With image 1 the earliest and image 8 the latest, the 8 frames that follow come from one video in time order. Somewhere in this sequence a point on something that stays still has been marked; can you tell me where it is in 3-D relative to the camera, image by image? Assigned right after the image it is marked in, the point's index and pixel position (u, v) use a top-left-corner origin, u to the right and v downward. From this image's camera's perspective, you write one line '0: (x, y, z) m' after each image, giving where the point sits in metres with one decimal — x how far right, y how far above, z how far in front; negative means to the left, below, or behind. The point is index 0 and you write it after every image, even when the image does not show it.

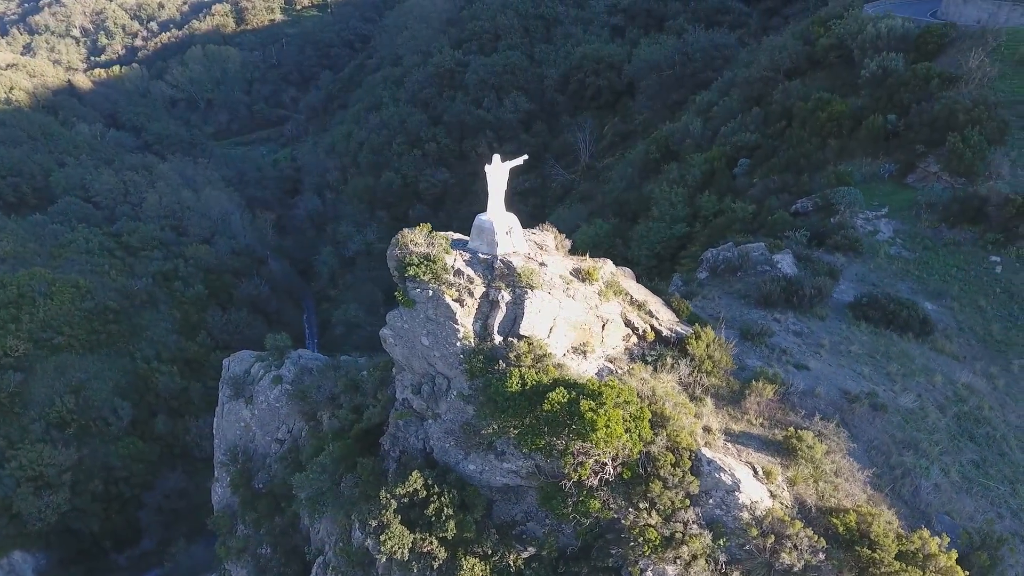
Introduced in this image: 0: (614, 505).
0: (+1.6, -3.3, +9.5) m
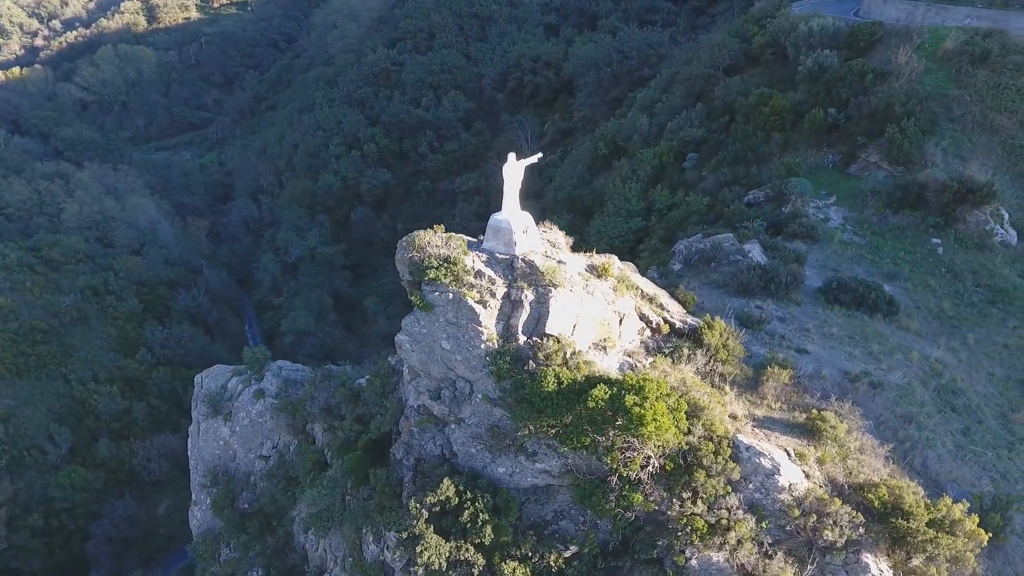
0: (+2.3, -3.2, +9.6) m
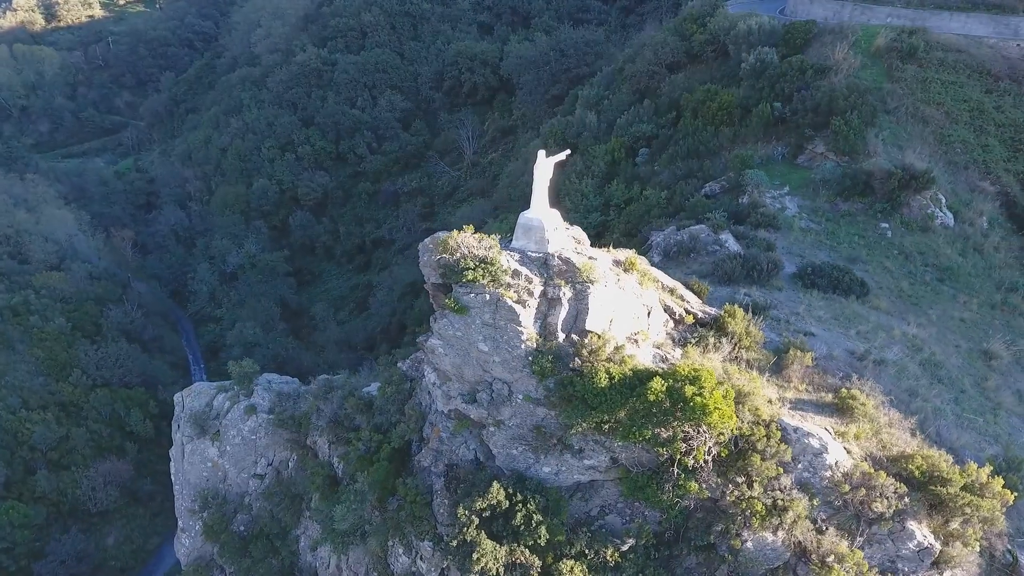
0: (+3.2, -3.1, +9.8) m
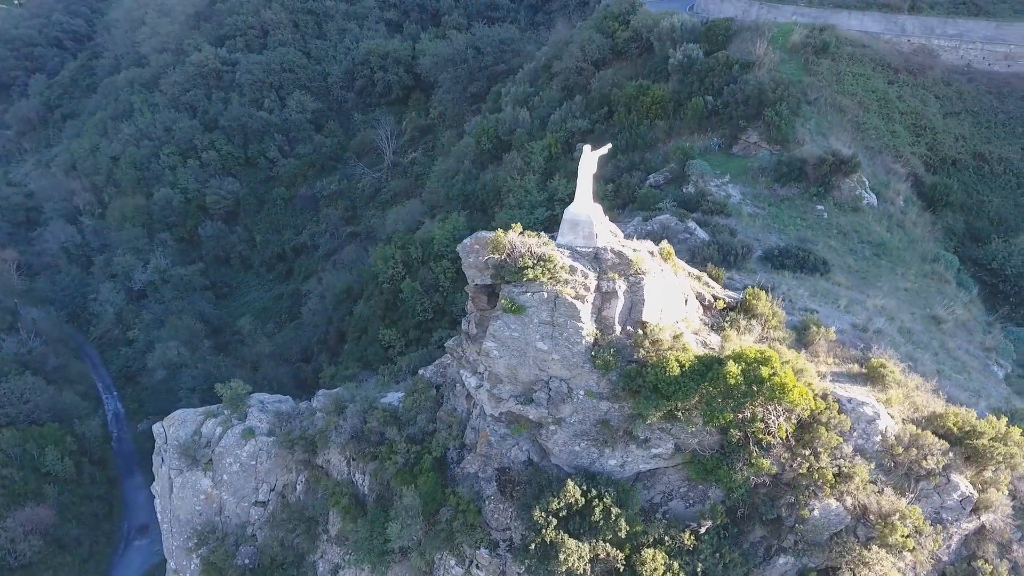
0: (+4.4, -2.8, +10.3) m
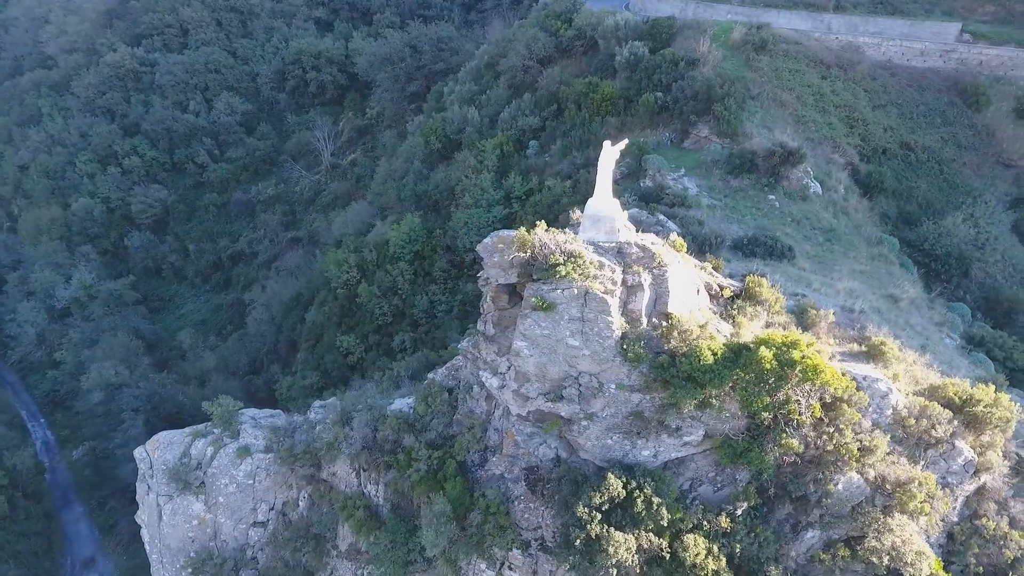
0: (+5.1, -2.6, +10.7) m
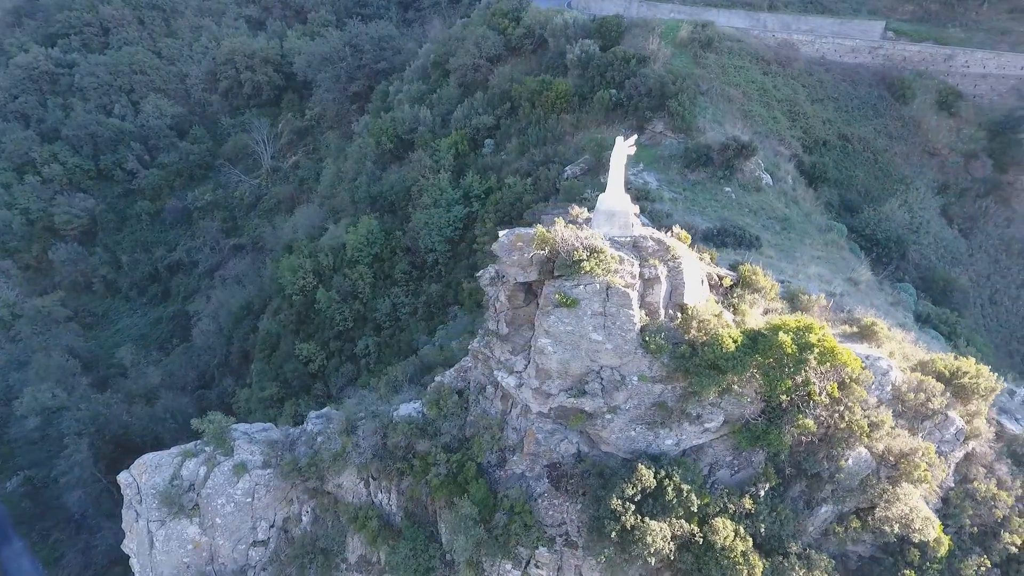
0: (+5.5, -2.3, +11.2) m
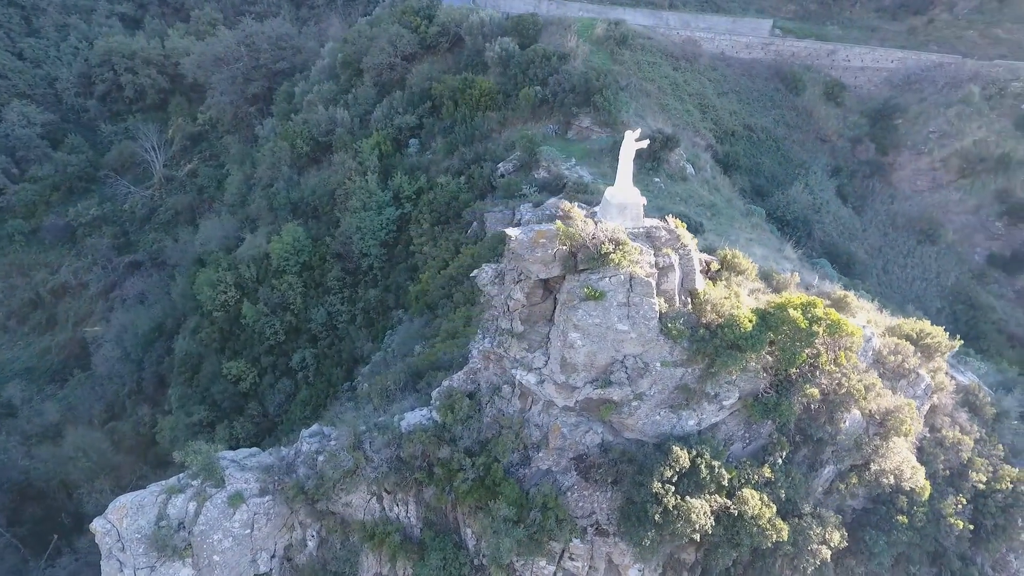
0: (+6.0, -1.9, +12.1) m
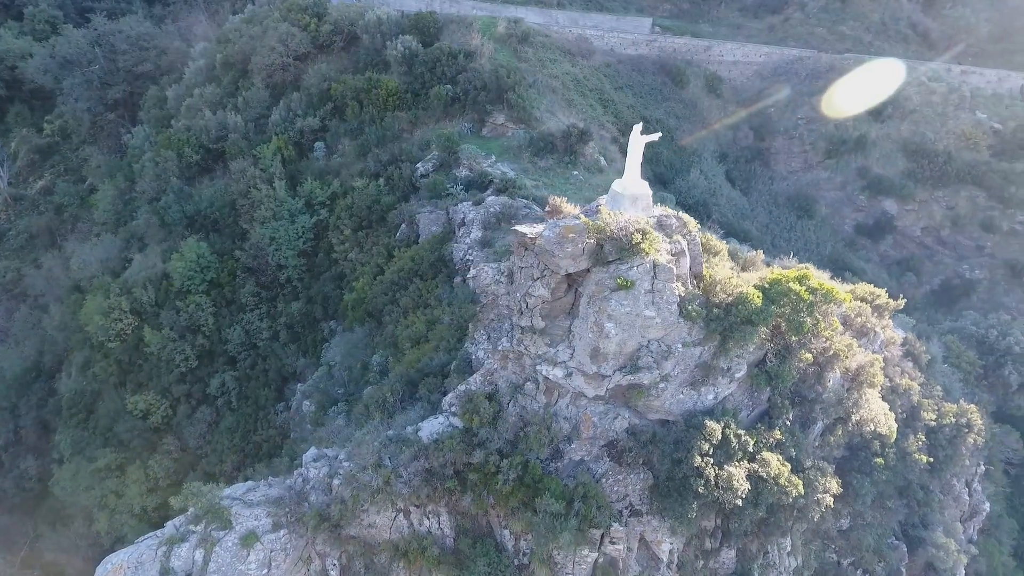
0: (+6.4, -1.3, +13.4) m
